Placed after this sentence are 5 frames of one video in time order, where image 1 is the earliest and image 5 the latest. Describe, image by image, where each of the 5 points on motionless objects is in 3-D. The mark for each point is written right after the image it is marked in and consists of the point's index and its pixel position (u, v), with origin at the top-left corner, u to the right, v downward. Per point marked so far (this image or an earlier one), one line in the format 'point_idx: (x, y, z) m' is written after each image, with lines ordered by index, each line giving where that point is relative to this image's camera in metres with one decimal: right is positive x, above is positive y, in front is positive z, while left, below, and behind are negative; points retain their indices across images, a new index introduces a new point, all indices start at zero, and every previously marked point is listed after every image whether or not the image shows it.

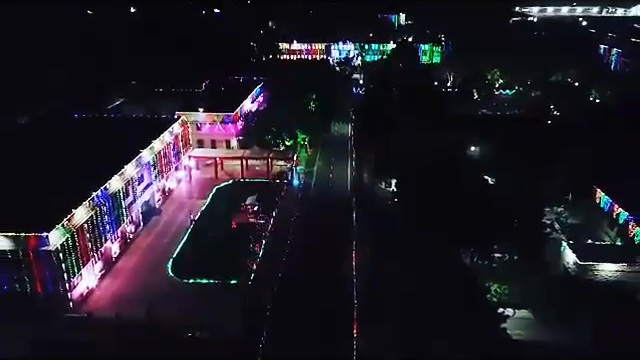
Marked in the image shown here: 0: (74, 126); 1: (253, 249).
0: (-8.7, +1.9, +17.2) m
1: (-1.7, -1.6, +13.1) m
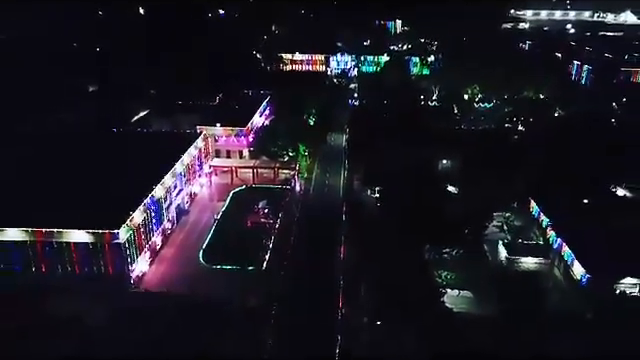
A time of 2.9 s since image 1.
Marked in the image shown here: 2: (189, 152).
0: (-8.7, +1.8, +19.9) m
1: (-1.8, -1.8, +15.8) m
2: (-4.4, +1.0, +17.9) m
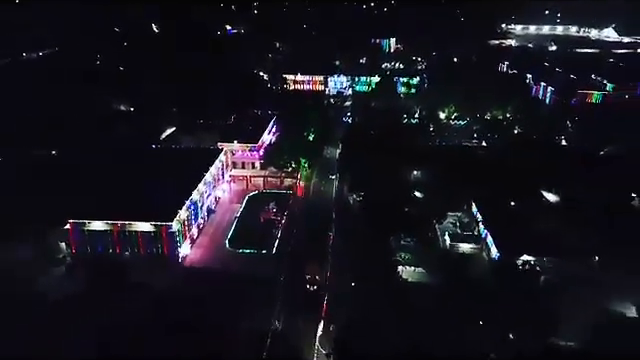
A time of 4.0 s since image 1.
0: (-8.8, +1.6, +24.1) m
1: (-1.9, -2.0, +20.0) m
2: (-4.5, +0.8, +22.1) m
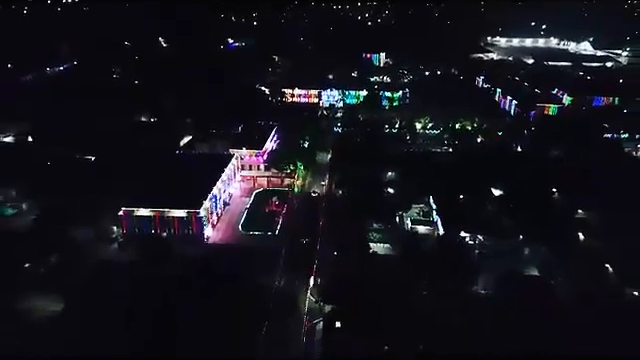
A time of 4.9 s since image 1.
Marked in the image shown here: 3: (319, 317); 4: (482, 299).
0: (-9.2, +1.5, +28.7) m
1: (-2.2, -2.0, +24.6) m
2: (-4.8, +0.8, +26.7) m
3: (0.0, -4.6, +17.4) m
4: (+5.5, -4.0, +17.4) m
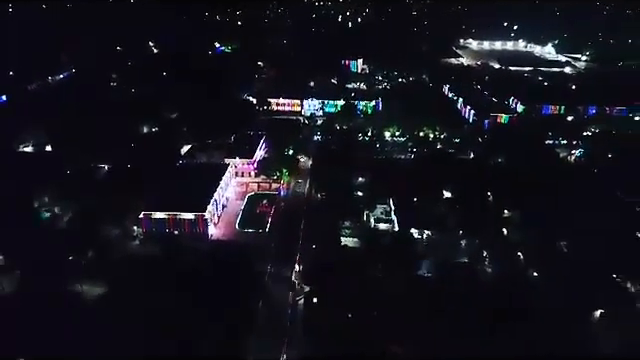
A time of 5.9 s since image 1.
0: (-10.3, +1.3, +33.2) m
1: (-3.2, -2.3, +29.3) m
2: (-5.9, +0.5, +31.3) m
3: (-0.8, -5.0, +22.2) m
4: (+4.7, -4.4, +22.4) m
